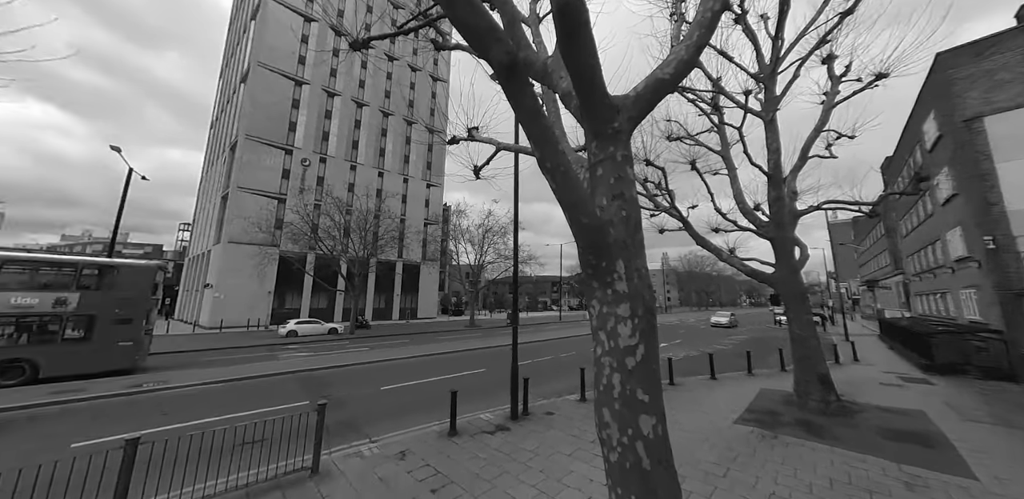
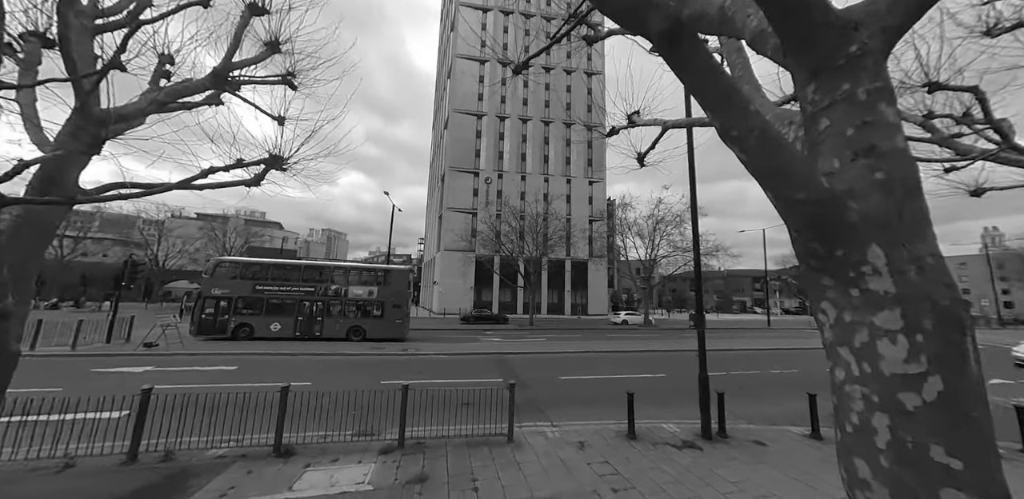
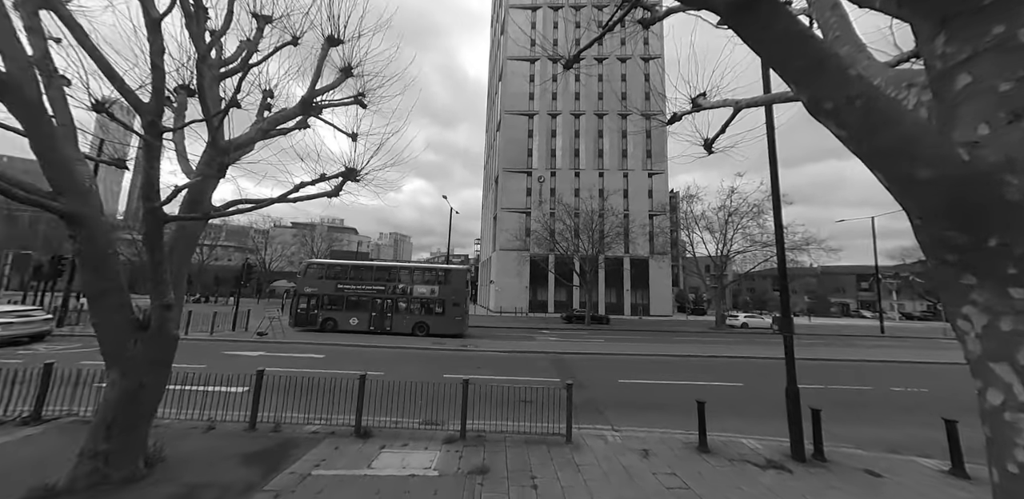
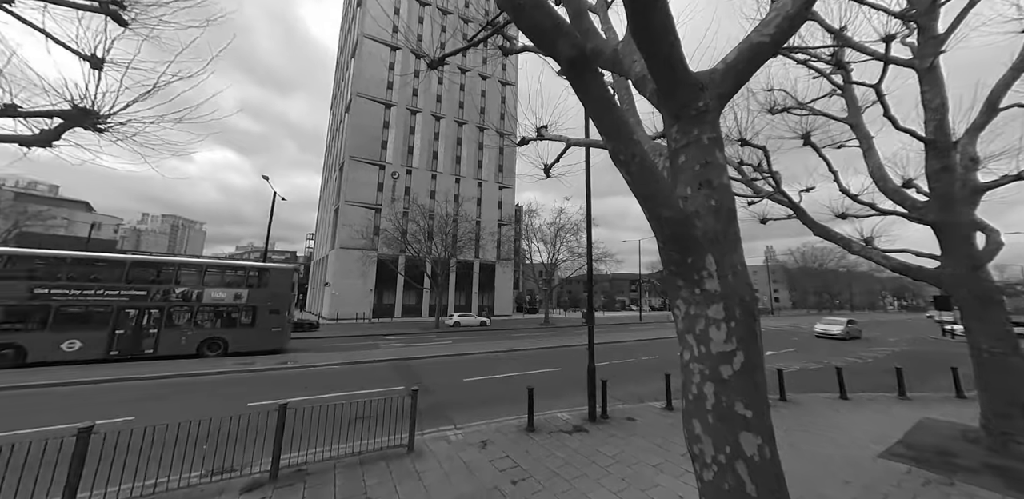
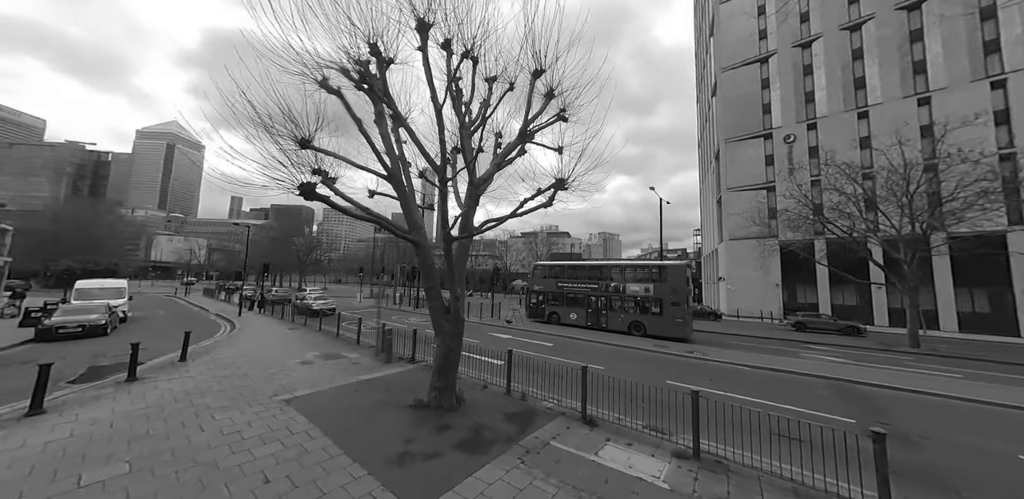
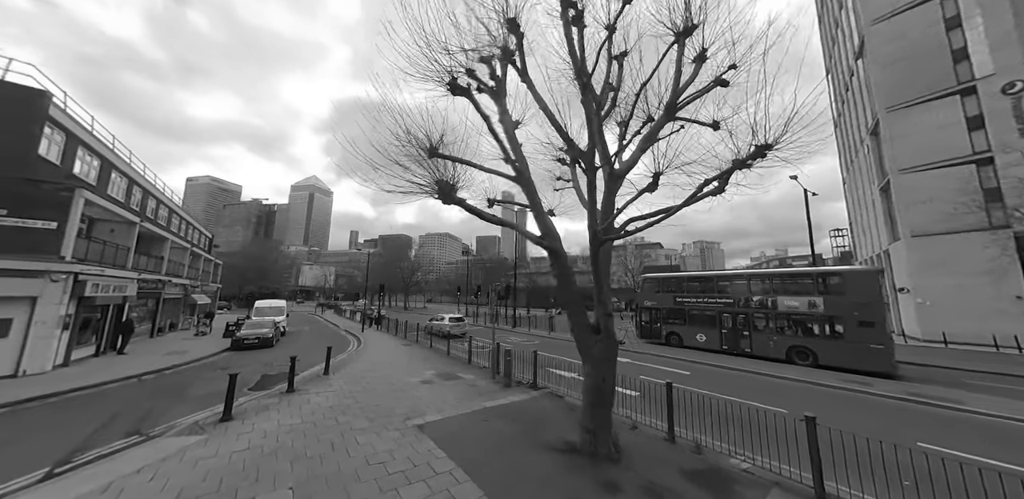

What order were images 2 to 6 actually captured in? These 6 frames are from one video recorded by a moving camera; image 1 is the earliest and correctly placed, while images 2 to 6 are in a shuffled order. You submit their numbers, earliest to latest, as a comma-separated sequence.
4, 2, 3, 5, 6
